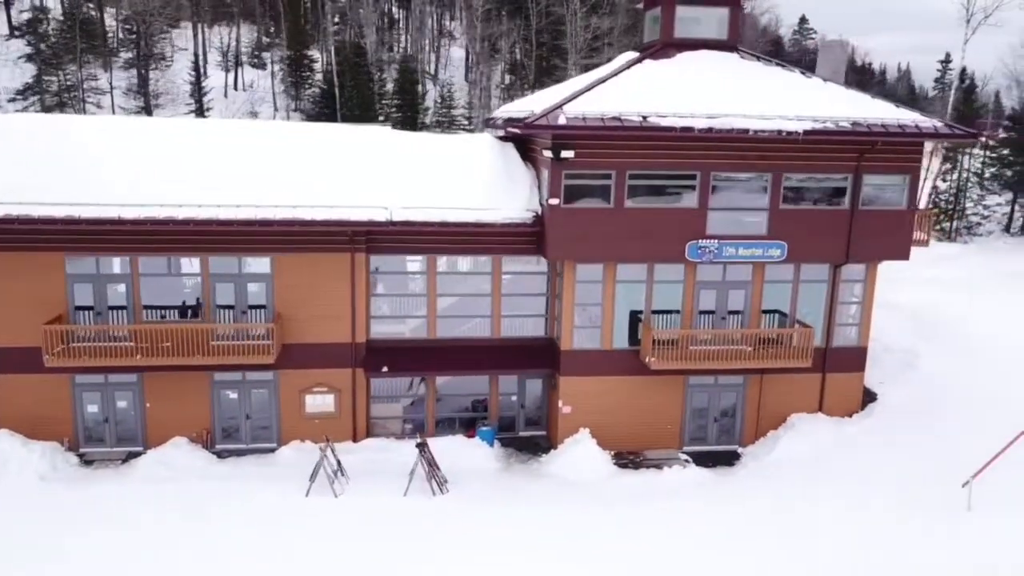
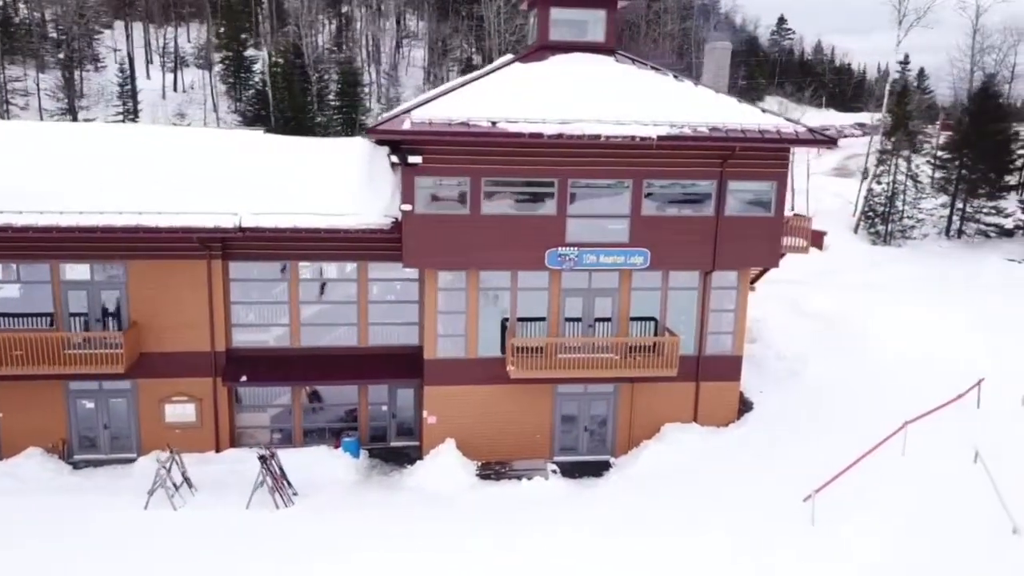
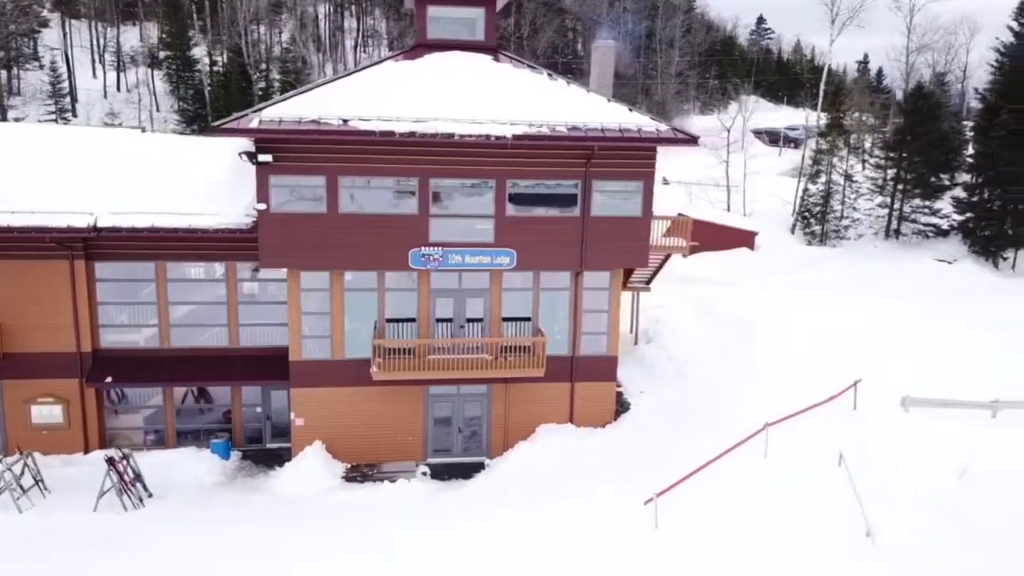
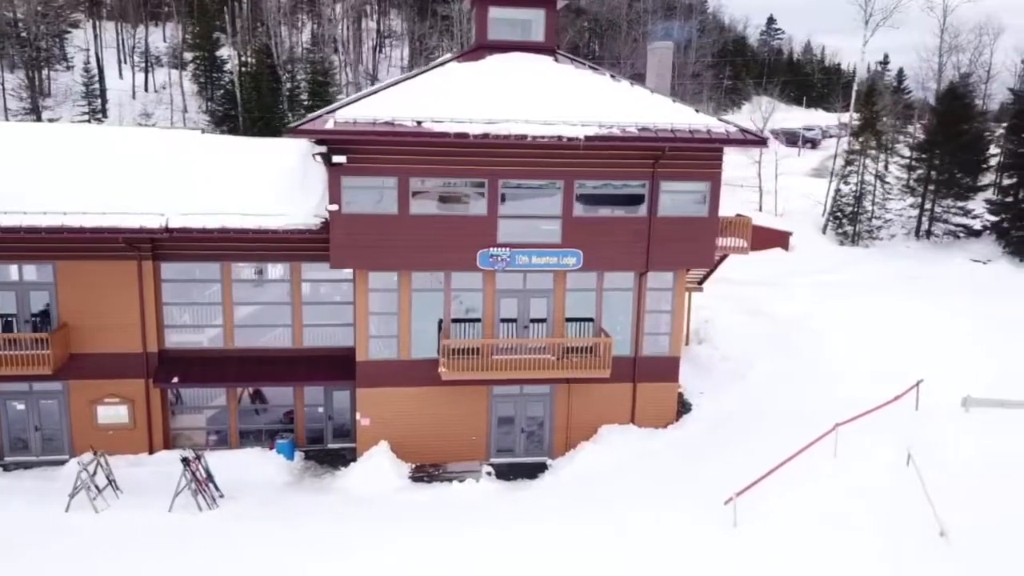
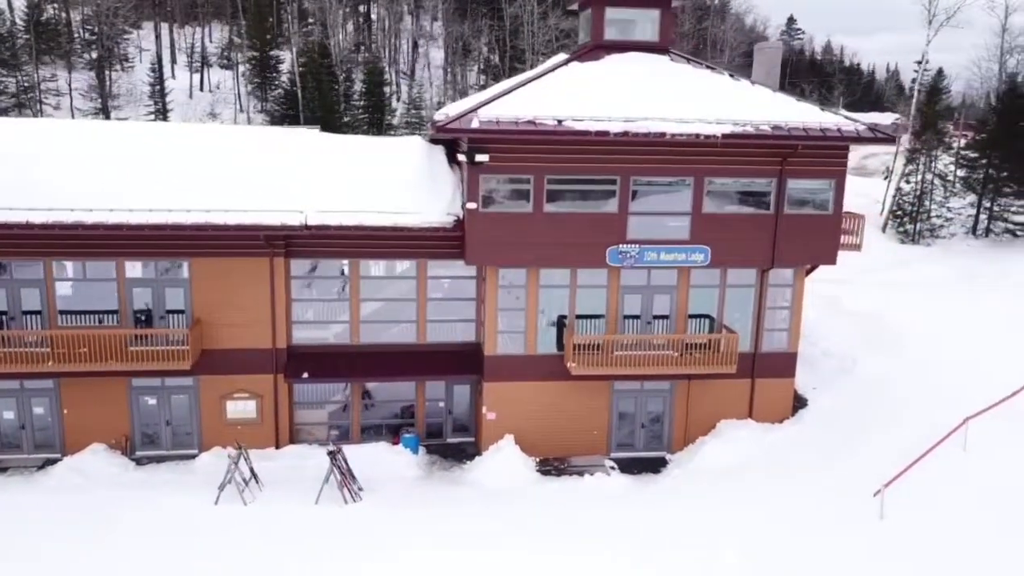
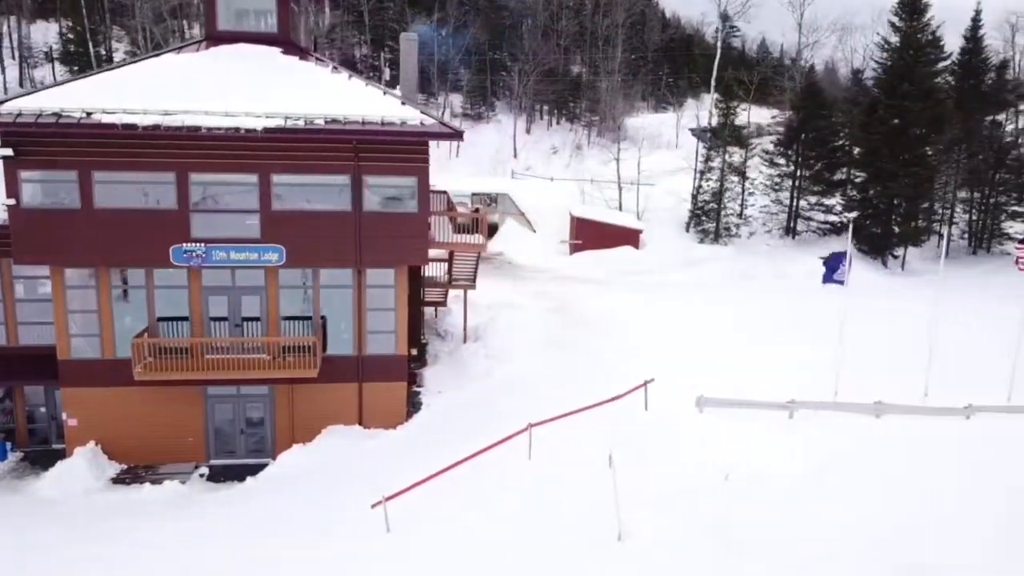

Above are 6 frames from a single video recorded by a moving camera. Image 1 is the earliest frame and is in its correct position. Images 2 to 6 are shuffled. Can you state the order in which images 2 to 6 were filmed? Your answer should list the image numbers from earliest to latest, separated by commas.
5, 2, 4, 3, 6
